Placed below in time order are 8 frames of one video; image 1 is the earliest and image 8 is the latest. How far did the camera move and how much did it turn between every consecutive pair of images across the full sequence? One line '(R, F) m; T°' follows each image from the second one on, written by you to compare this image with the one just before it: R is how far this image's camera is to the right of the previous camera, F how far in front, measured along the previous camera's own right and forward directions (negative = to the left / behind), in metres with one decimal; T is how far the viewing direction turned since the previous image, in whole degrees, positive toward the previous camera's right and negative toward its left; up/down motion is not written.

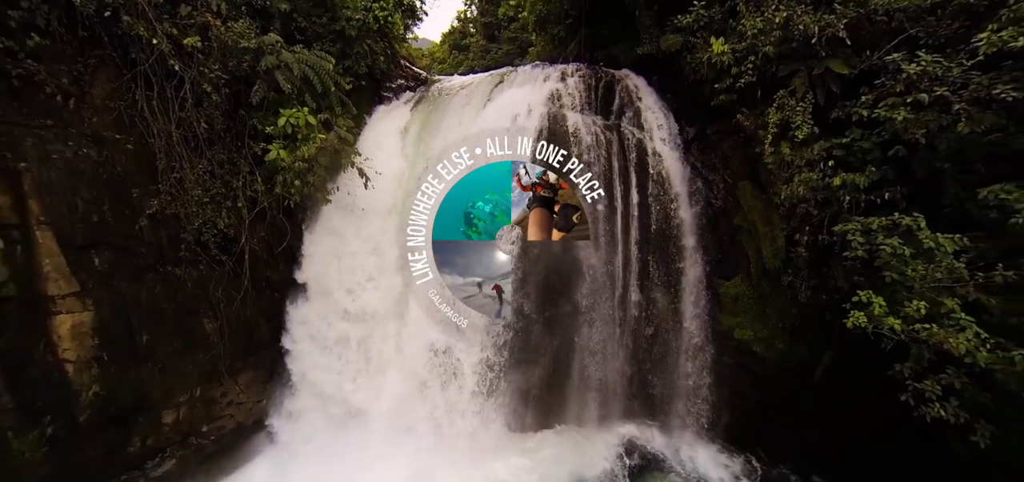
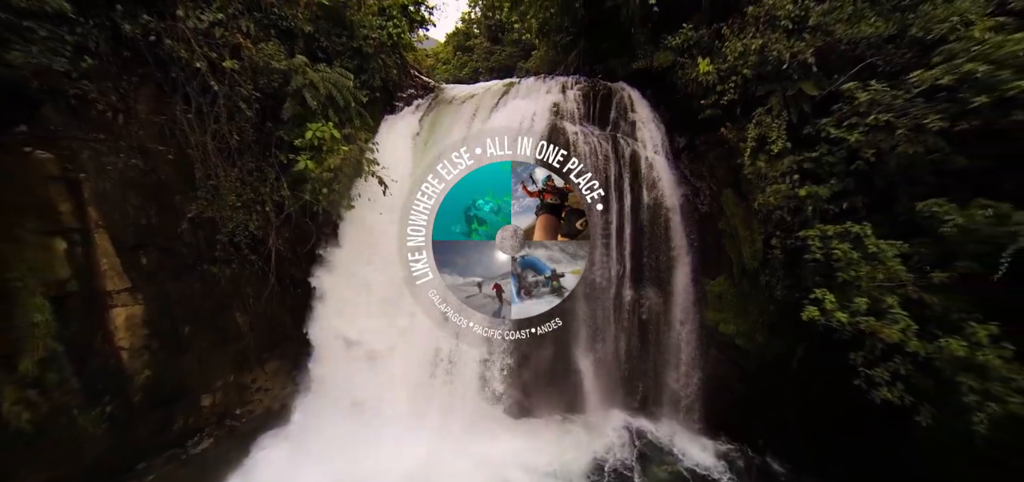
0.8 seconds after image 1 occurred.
(0.0, -0.3) m; 0°
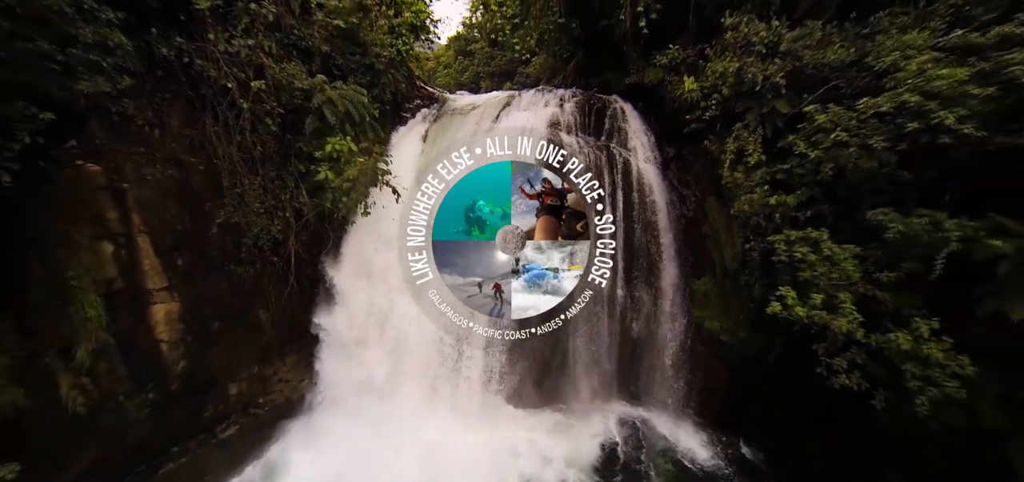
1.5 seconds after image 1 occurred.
(0.0, -0.3) m; 0°
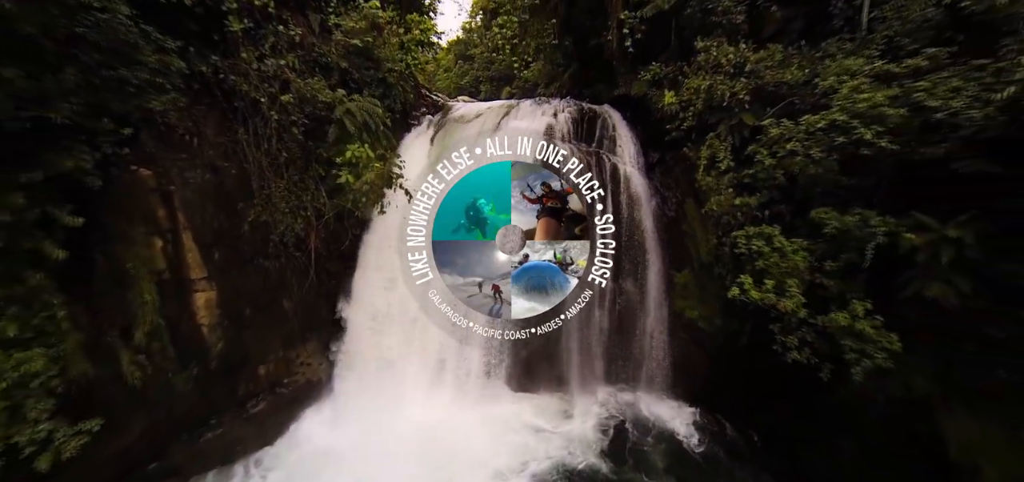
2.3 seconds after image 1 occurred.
(0.0, -0.4) m; 0°
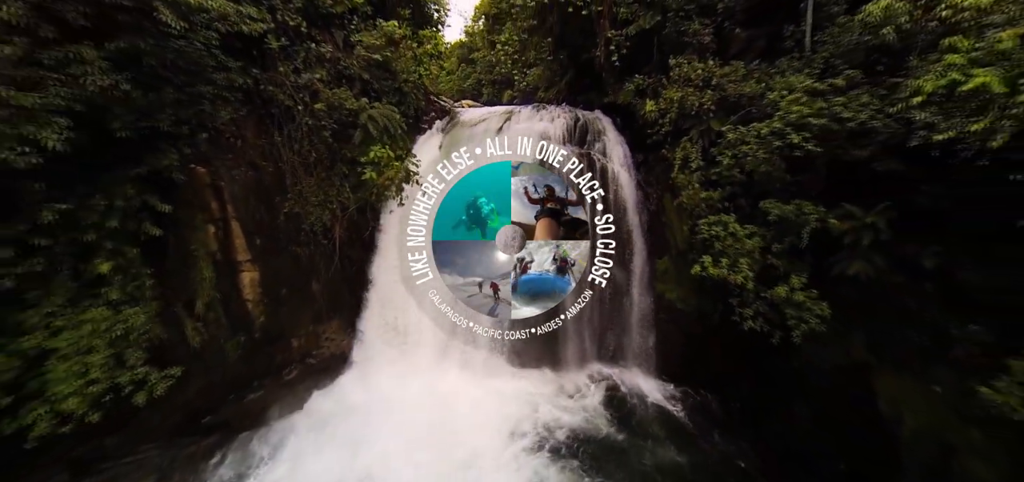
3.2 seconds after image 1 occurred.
(0.0, -0.6) m; 0°
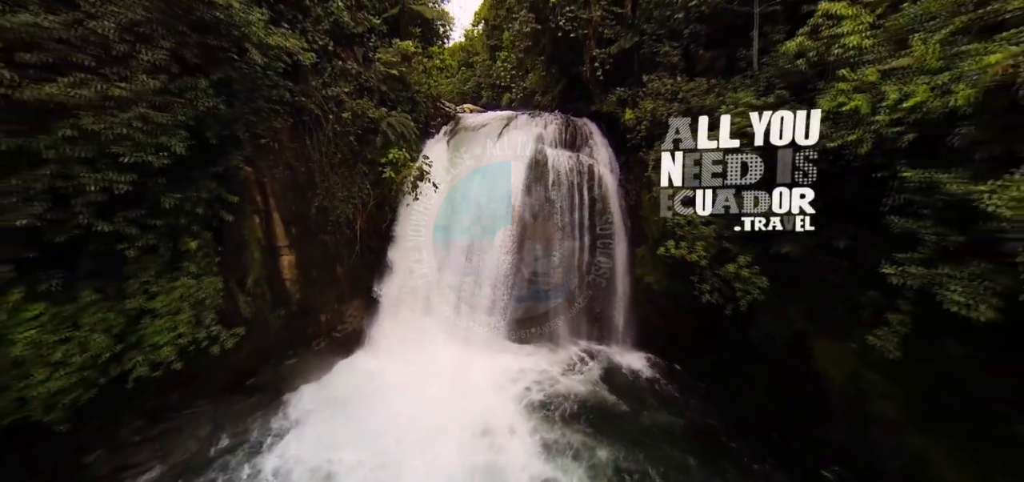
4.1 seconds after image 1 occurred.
(0.0, -0.8) m; 0°
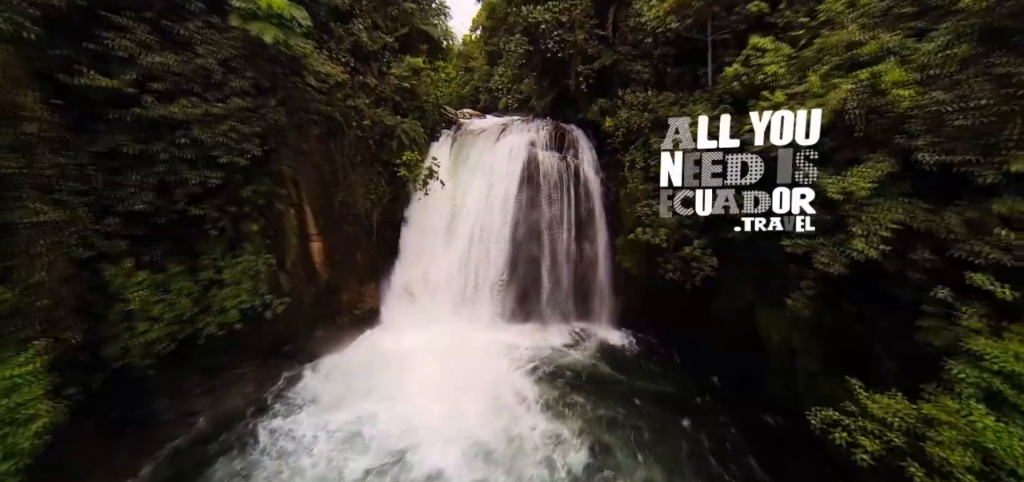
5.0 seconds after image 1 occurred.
(0.0, -0.9) m; 0°
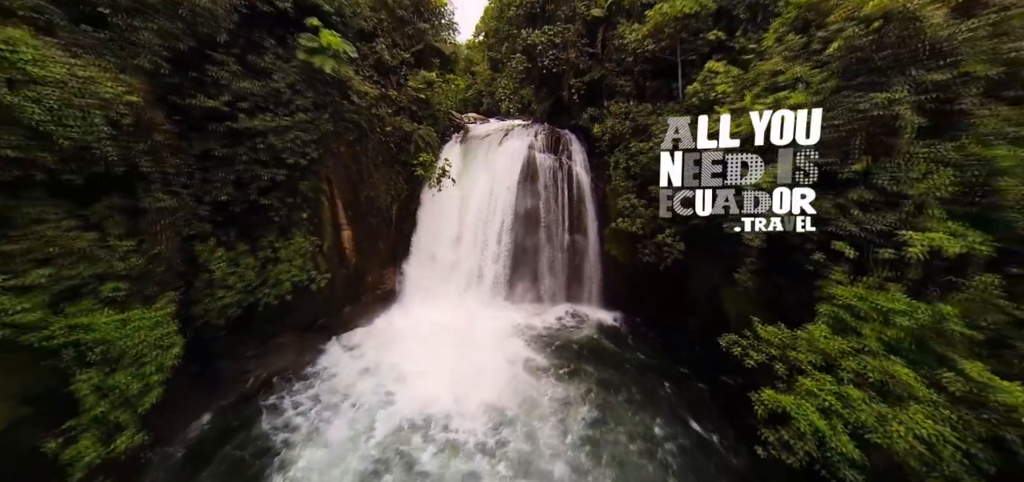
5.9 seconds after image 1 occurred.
(0.0, -1.0) m; 0°
